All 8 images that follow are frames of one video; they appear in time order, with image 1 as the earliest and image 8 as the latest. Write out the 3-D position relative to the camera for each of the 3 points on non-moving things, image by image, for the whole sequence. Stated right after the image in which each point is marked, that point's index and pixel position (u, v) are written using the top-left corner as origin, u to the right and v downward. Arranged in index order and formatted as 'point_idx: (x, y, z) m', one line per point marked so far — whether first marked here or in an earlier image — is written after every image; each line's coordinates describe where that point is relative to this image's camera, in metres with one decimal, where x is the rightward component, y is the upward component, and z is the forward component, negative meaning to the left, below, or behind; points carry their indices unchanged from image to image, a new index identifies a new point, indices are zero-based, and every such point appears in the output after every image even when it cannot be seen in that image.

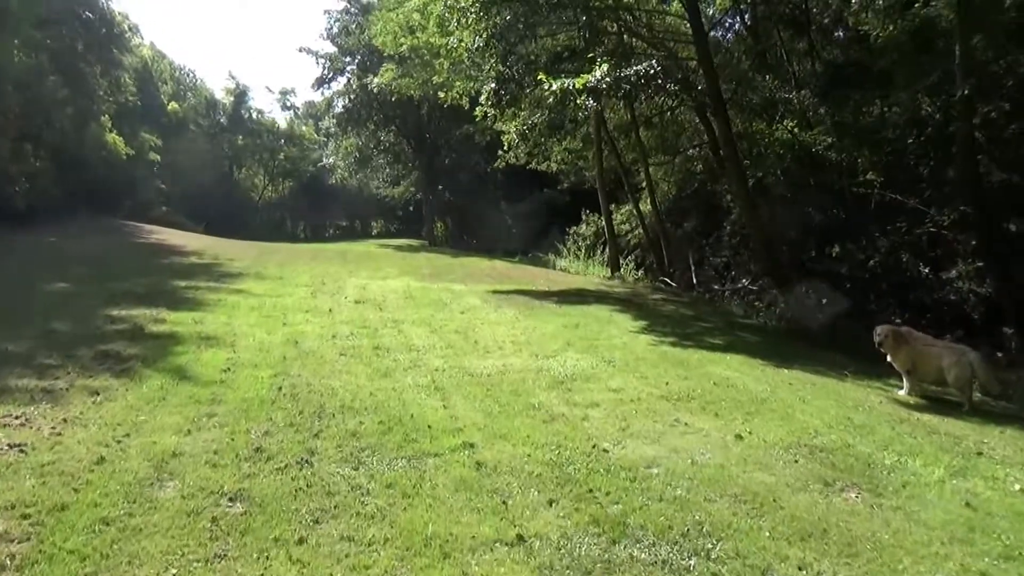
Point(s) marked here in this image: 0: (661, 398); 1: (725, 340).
0: (+1.9, -1.4, +11.4) m
1: (+4.0, -1.0, +16.9) m
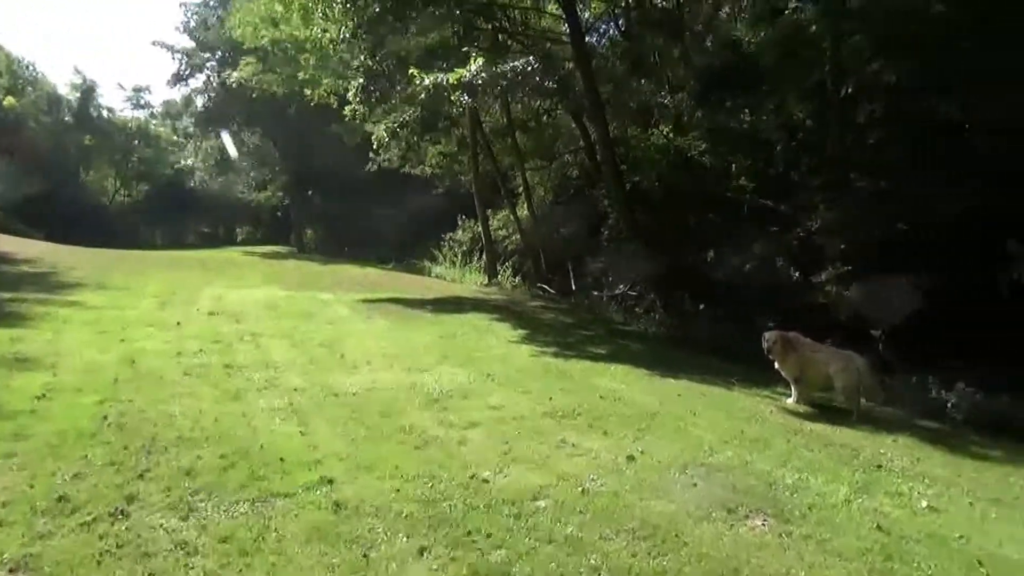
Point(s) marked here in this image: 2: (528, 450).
0: (+0.4, -1.5, +10.5) m
1: (+1.7, -1.1, +16.2) m
2: (+0.2, -1.6, +9.0) m
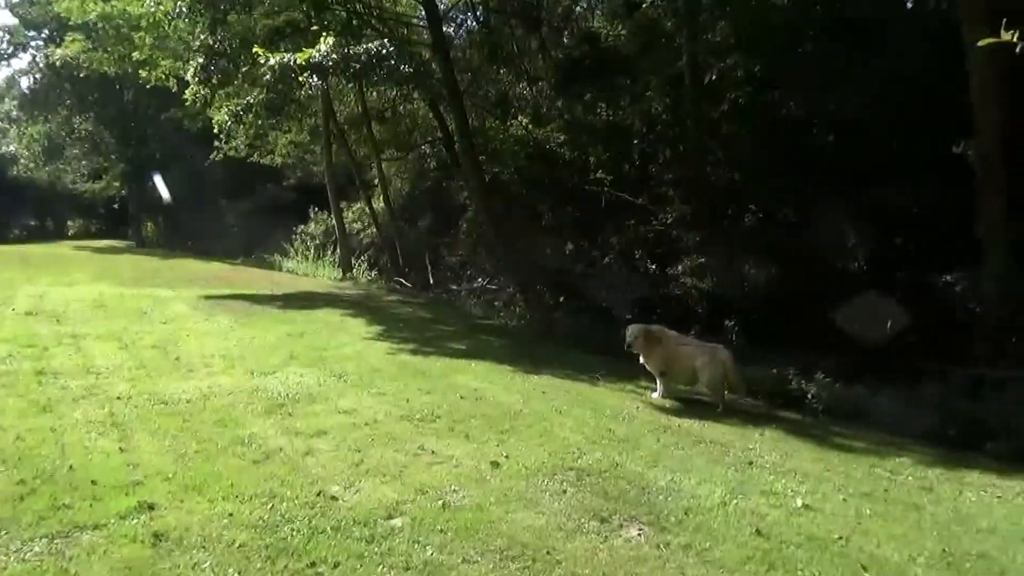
0: (-1.2, -1.4, +9.6) m
1: (-0.8, -1.0, +15.5) m
2: (-1.2, -1.6, +8.2) m
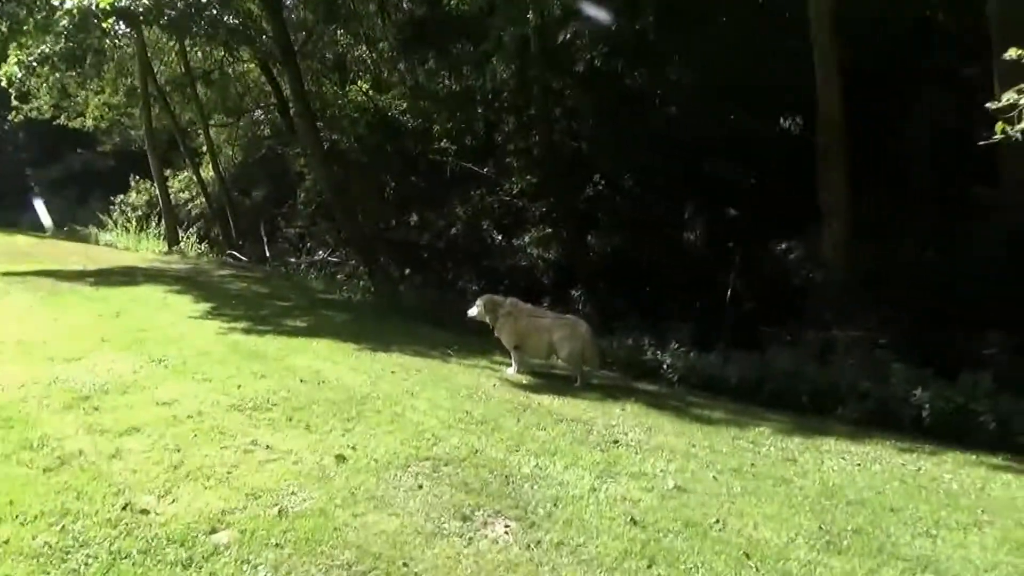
0: (-2.7, -1.2, +8.5) m
1: (-3.3, -0.5, +14.3) m
2: (-2.4, -1.3, +7.0) m
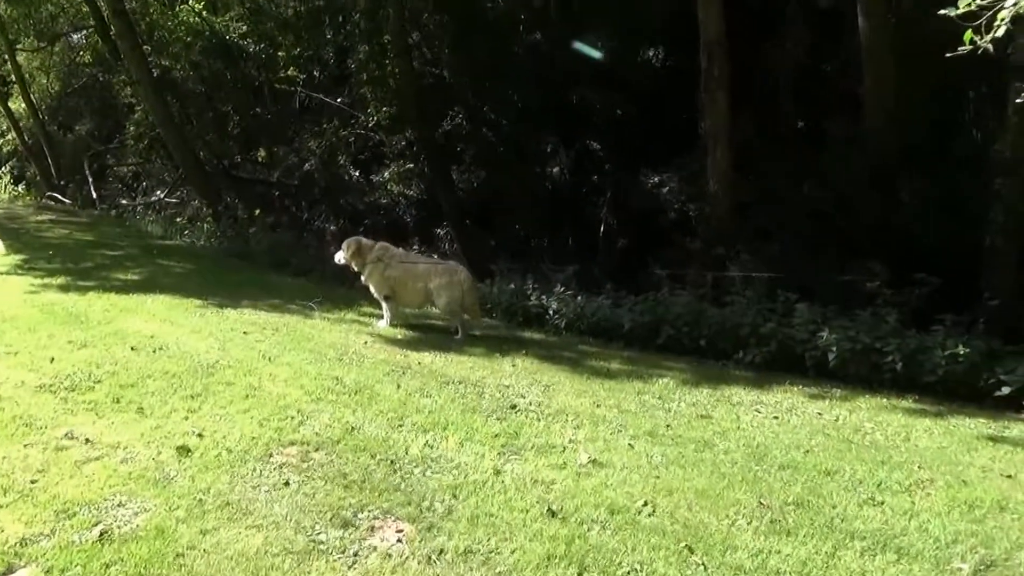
0: (-3.6, -0.8, +6.9) m
1: (-5.2, +0.2, +12.5) m
2: (-3.1, -1.1, +5.5) m
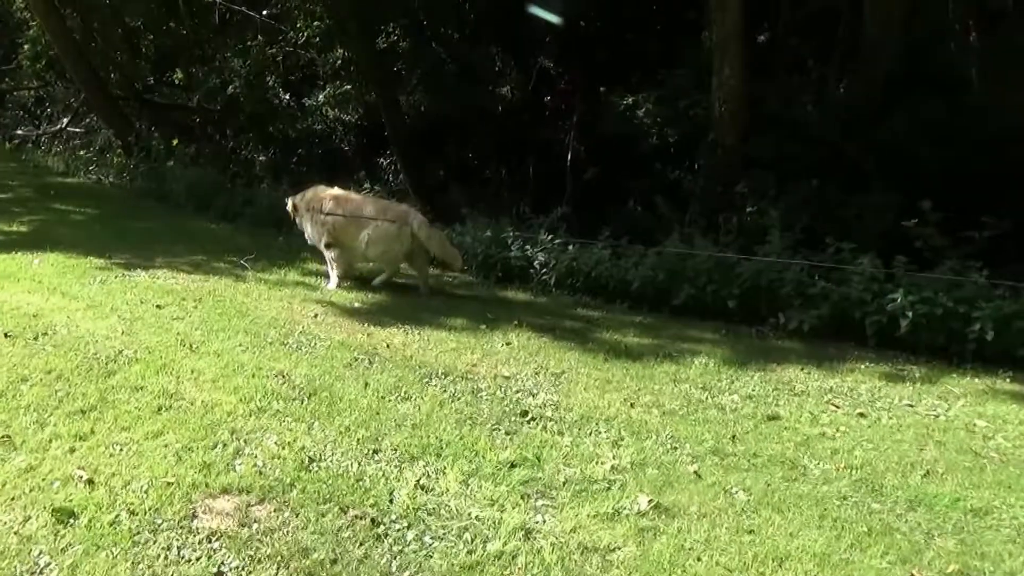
0: (-3.6, -0.7, +4.9) m
1: (-5.5, +0.8, +10.2) m
2: (-3.0, -1.1, +3.6) m
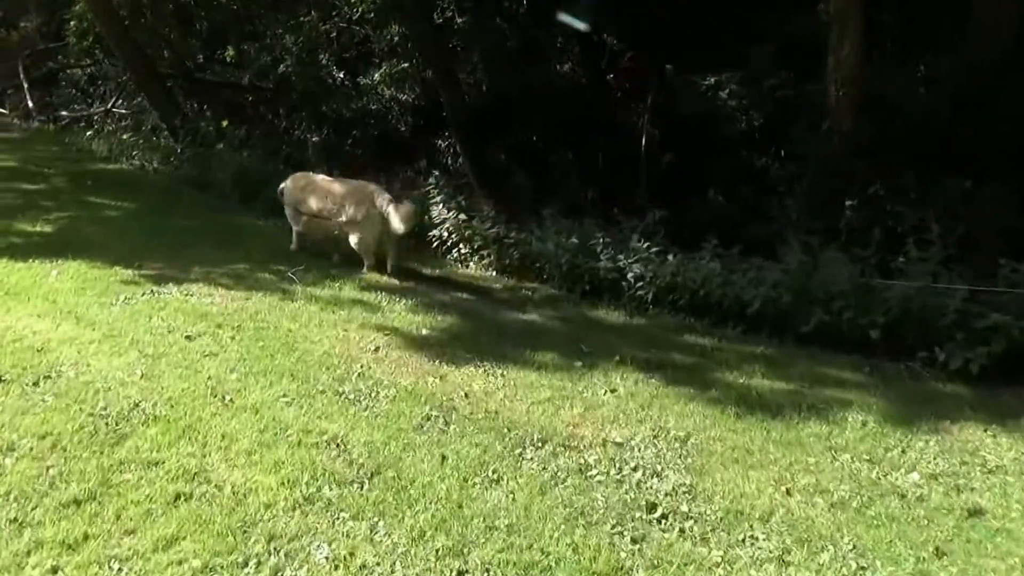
0: (-3.0, -0.9, +3.8) m
1: (-4.7, +0.7, +9.2) m
2: (-2.5, -1.3, +2.5) m
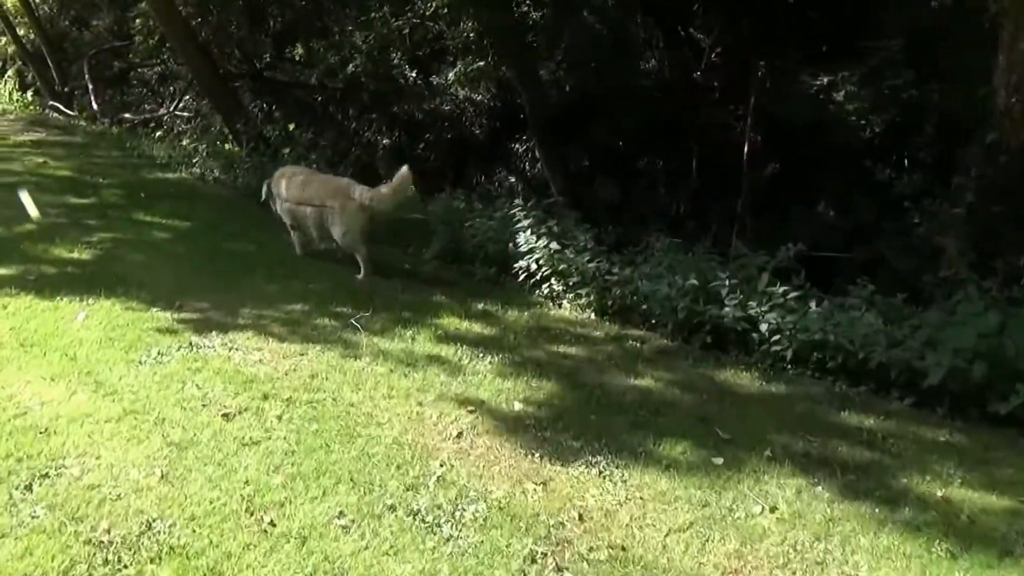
0: (-2.6, -1.2, +2.7) m
1: (-3.8, +0.4, +8.2) m
2: (-2.1, -1.7, +1.4) m
